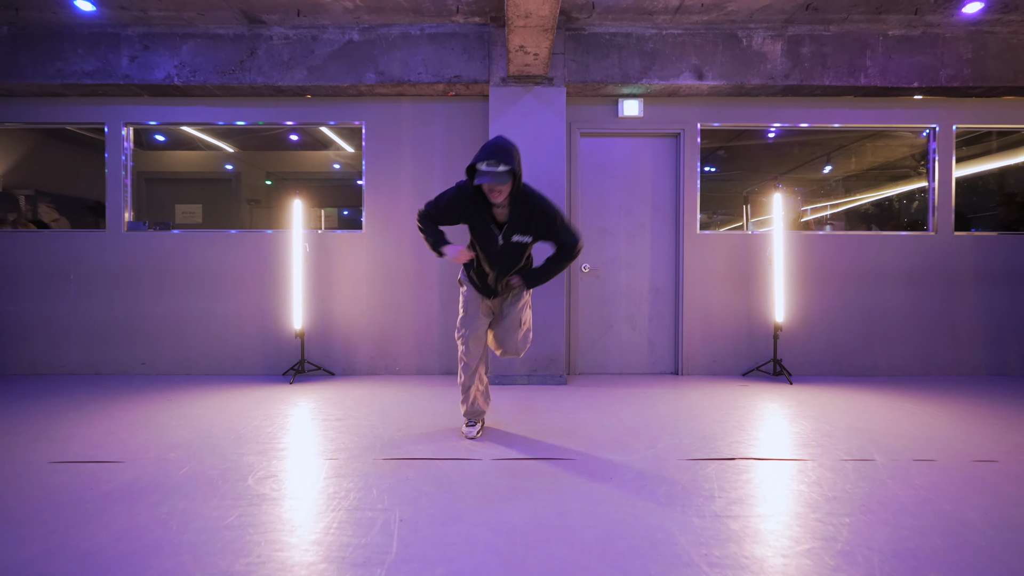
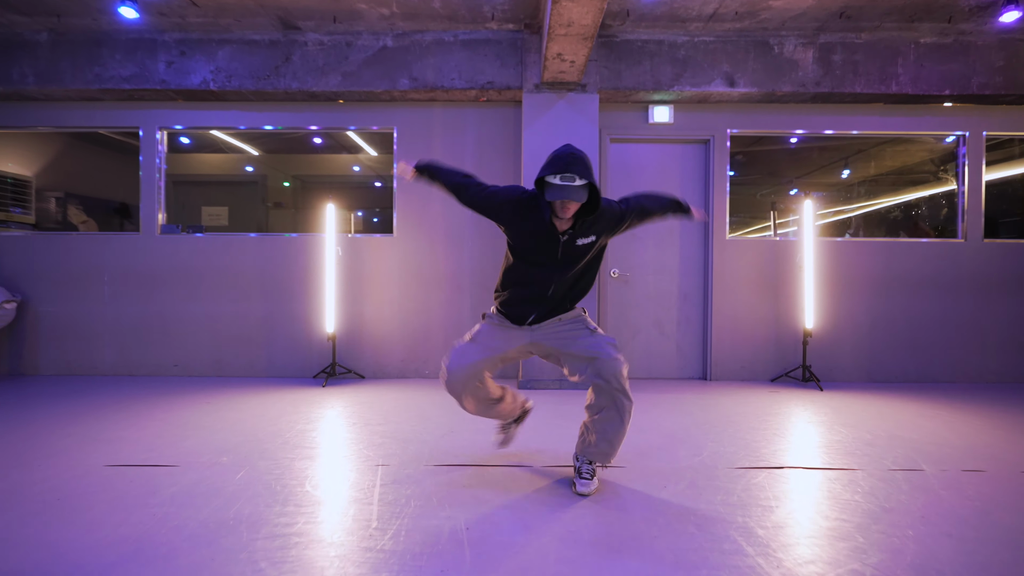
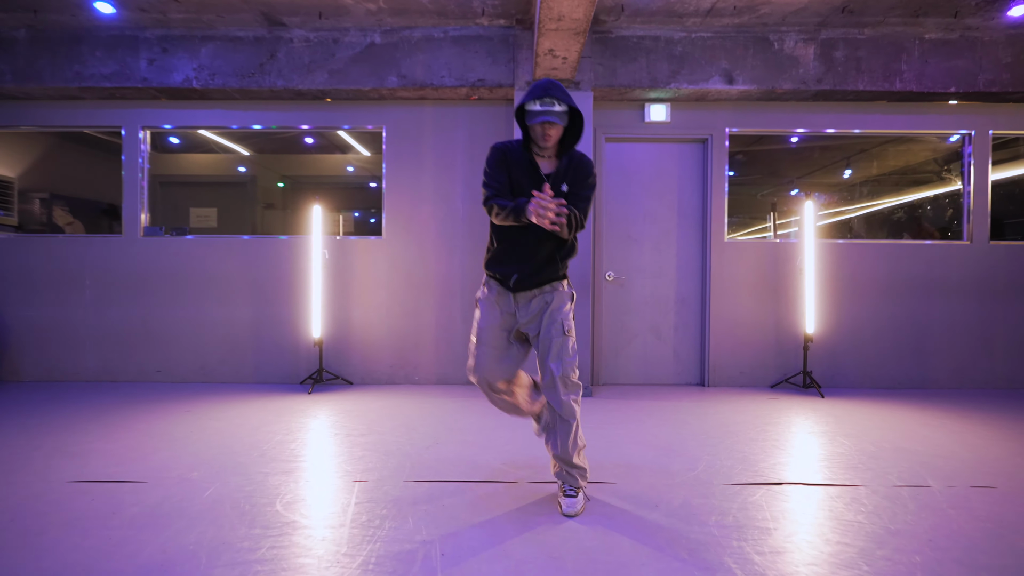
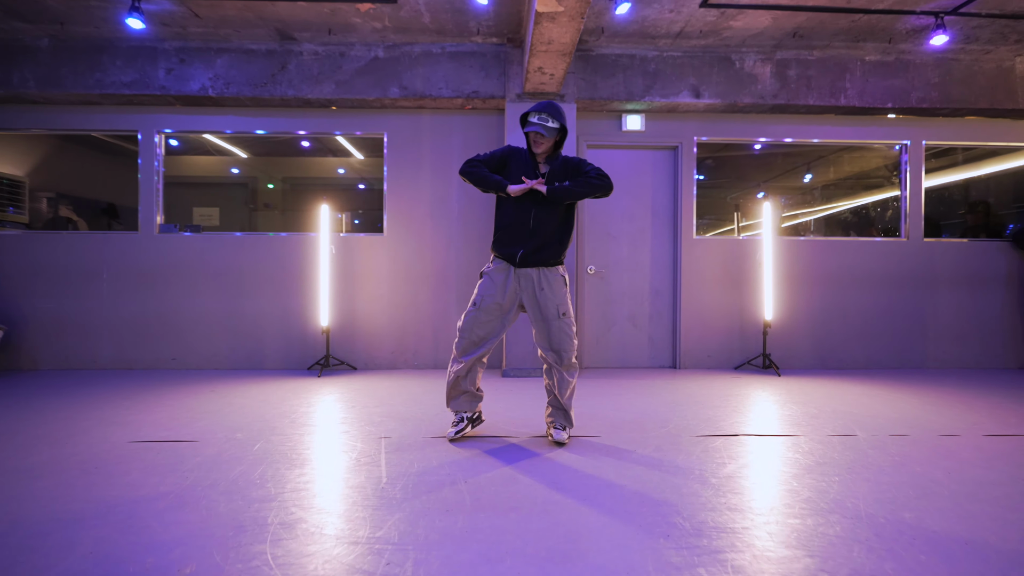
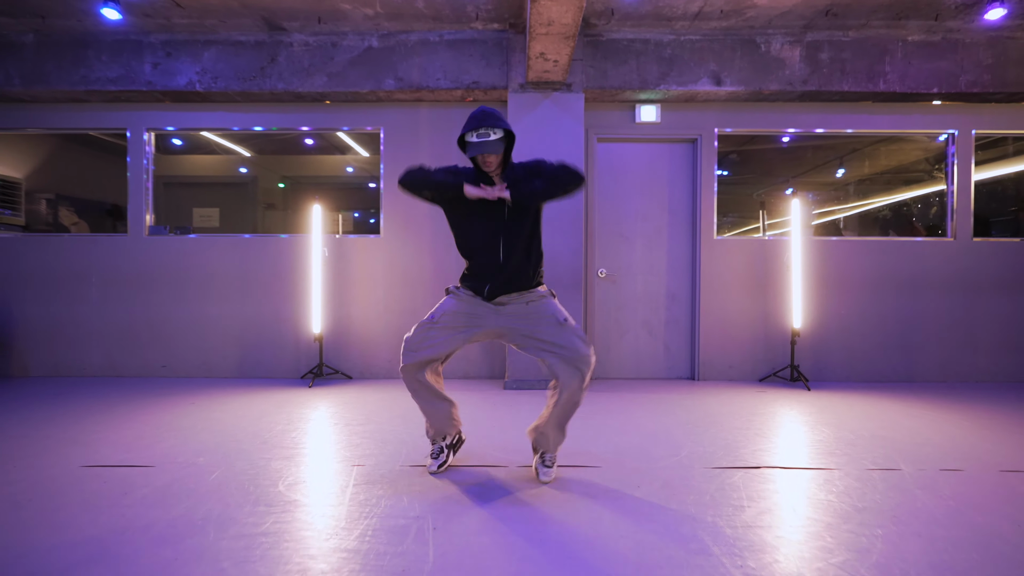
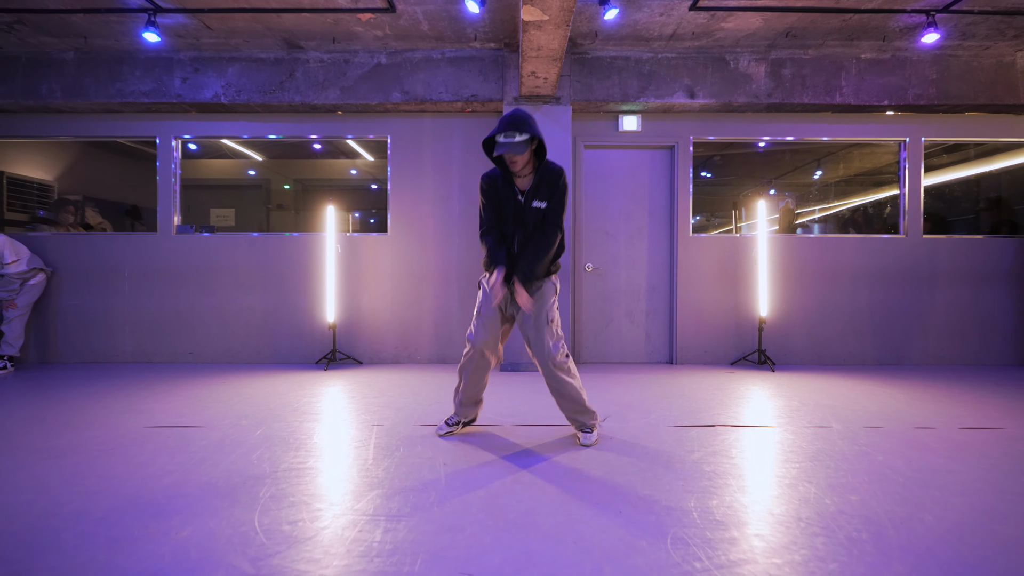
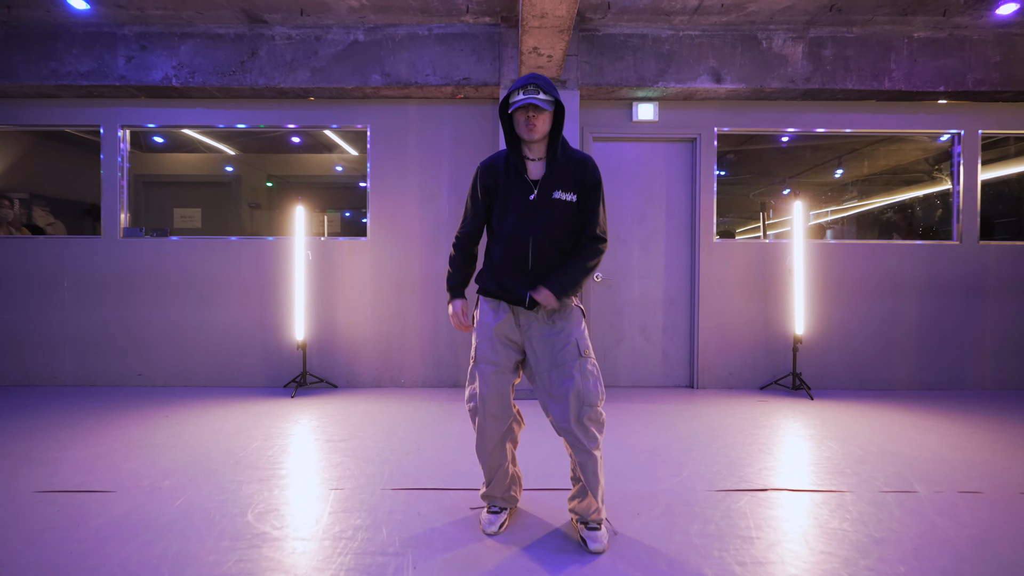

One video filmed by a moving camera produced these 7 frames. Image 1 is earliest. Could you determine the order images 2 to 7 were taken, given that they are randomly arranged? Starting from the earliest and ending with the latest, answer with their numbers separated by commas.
7, 6, 2, 3, 5, 4
